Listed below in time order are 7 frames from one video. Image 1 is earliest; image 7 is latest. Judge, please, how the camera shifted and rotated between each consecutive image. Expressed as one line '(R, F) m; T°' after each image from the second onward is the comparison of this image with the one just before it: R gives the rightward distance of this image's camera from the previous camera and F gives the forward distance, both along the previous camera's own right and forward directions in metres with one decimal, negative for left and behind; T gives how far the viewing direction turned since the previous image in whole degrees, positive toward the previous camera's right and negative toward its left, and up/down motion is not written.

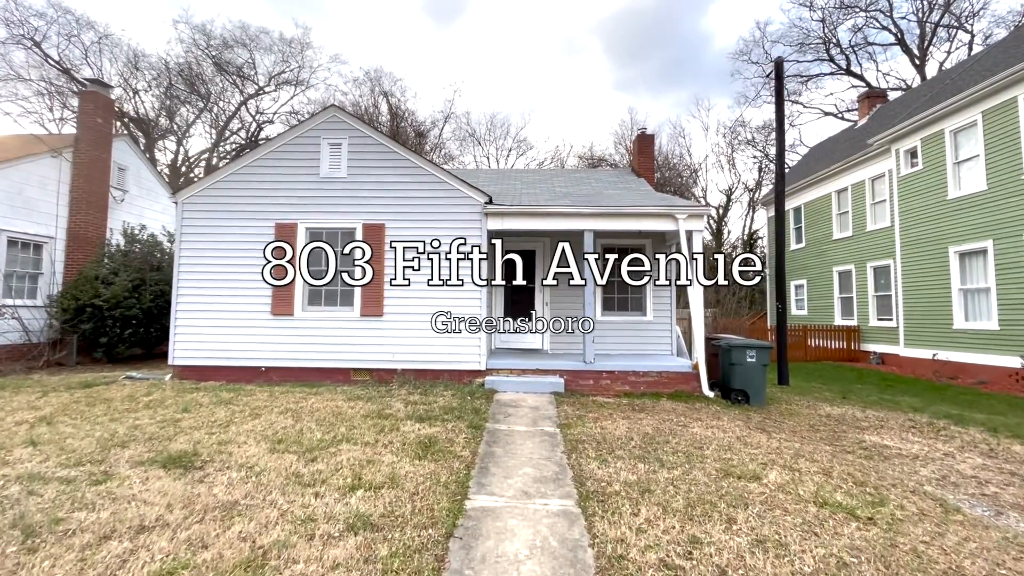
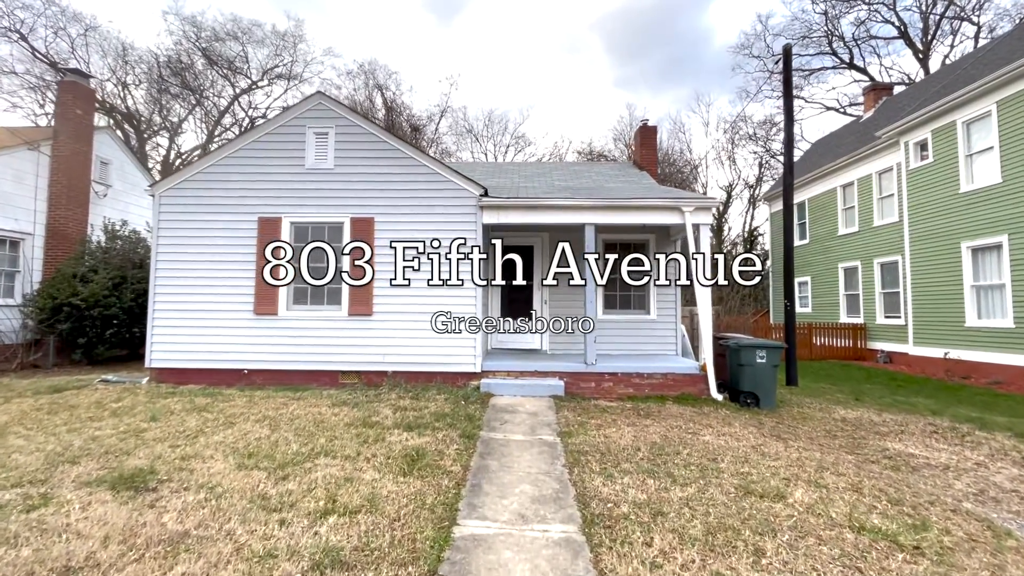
(0.0, +0.5) m; 0°
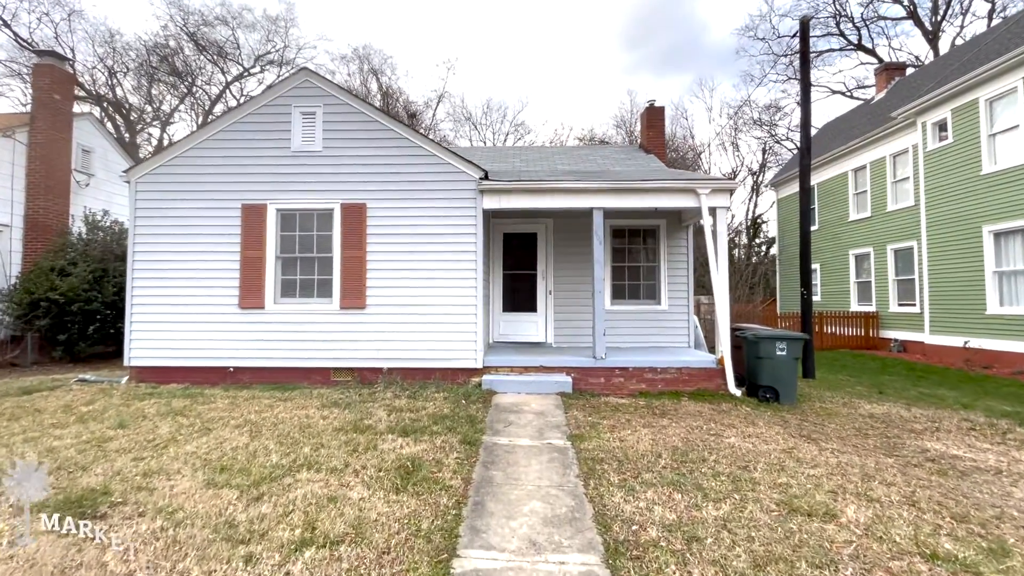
(0.0, +0.5) m; 0°
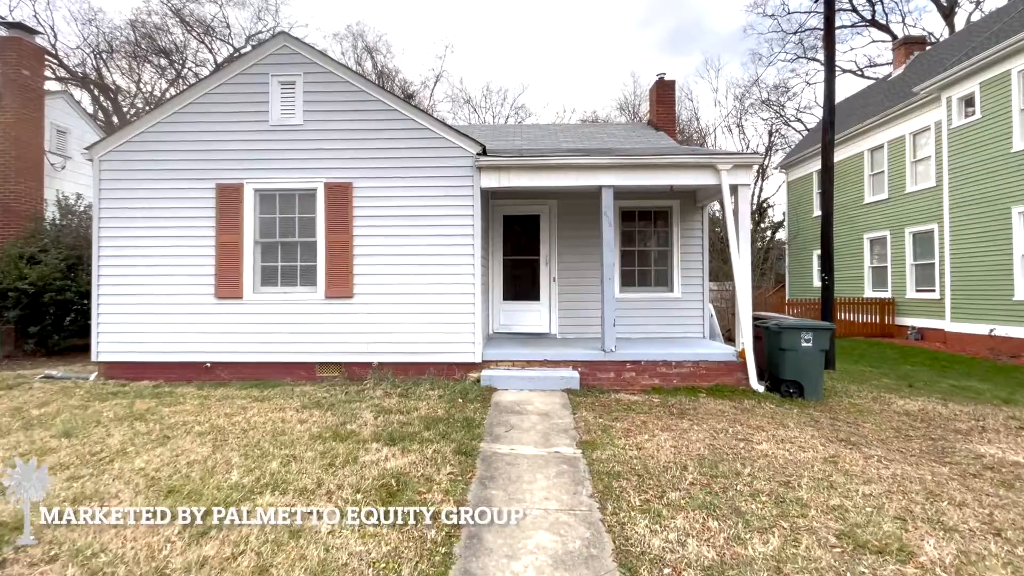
(0.0, +0.7) m; 0°
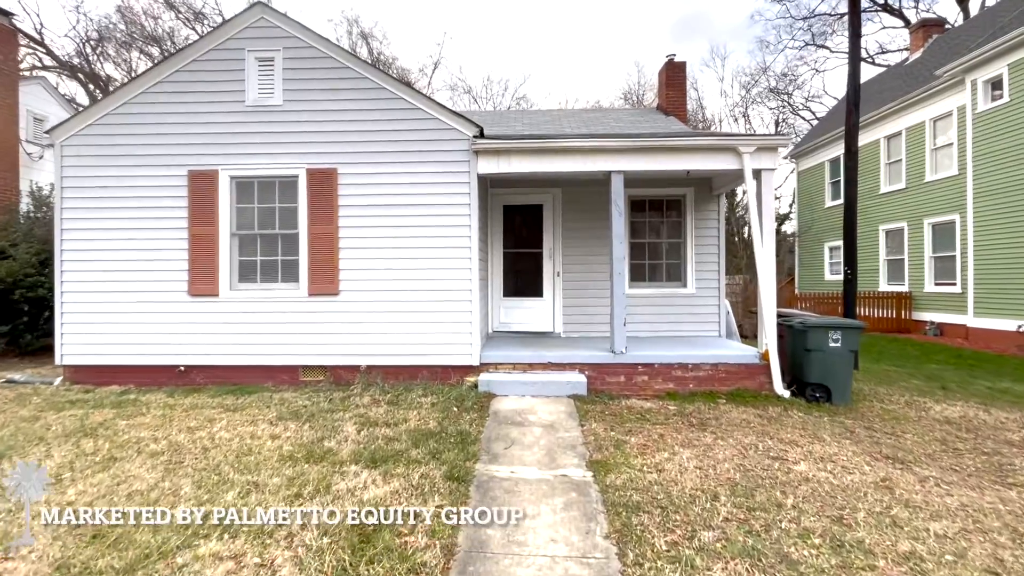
(0.0, +0.6) m; 0°
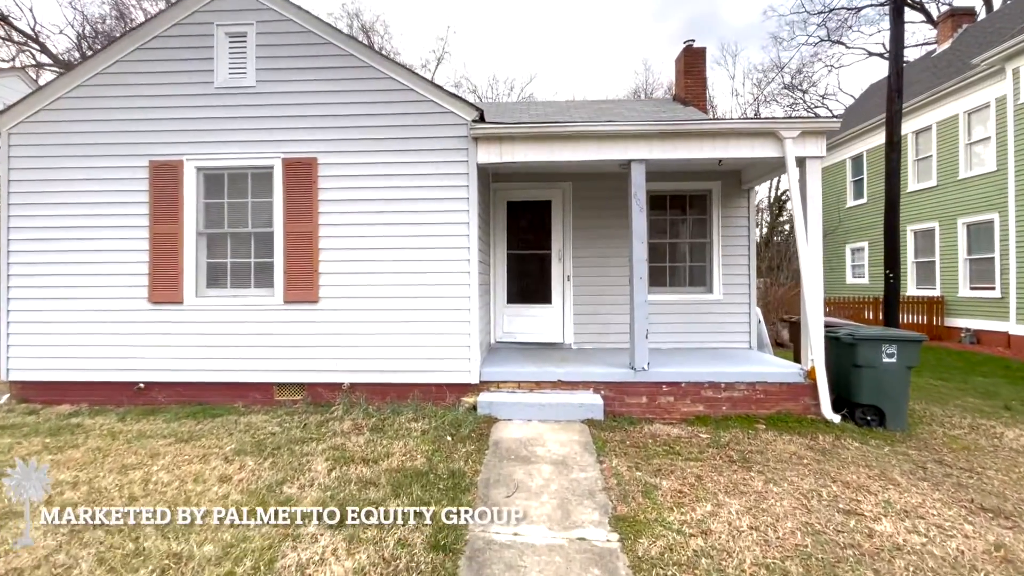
(0.0, +0.8) m; -1°
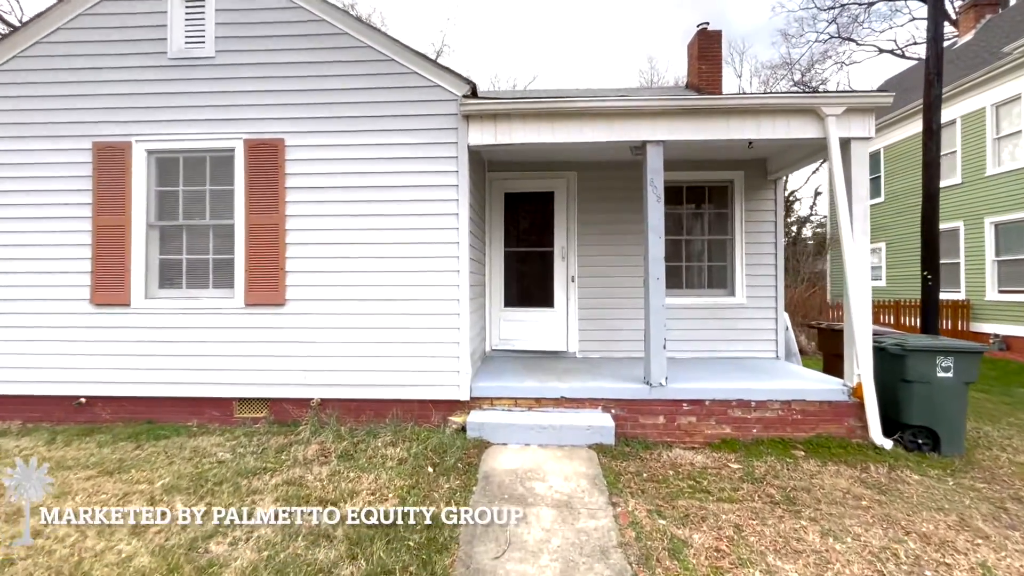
(+0.1, +0.8) m; 0°
